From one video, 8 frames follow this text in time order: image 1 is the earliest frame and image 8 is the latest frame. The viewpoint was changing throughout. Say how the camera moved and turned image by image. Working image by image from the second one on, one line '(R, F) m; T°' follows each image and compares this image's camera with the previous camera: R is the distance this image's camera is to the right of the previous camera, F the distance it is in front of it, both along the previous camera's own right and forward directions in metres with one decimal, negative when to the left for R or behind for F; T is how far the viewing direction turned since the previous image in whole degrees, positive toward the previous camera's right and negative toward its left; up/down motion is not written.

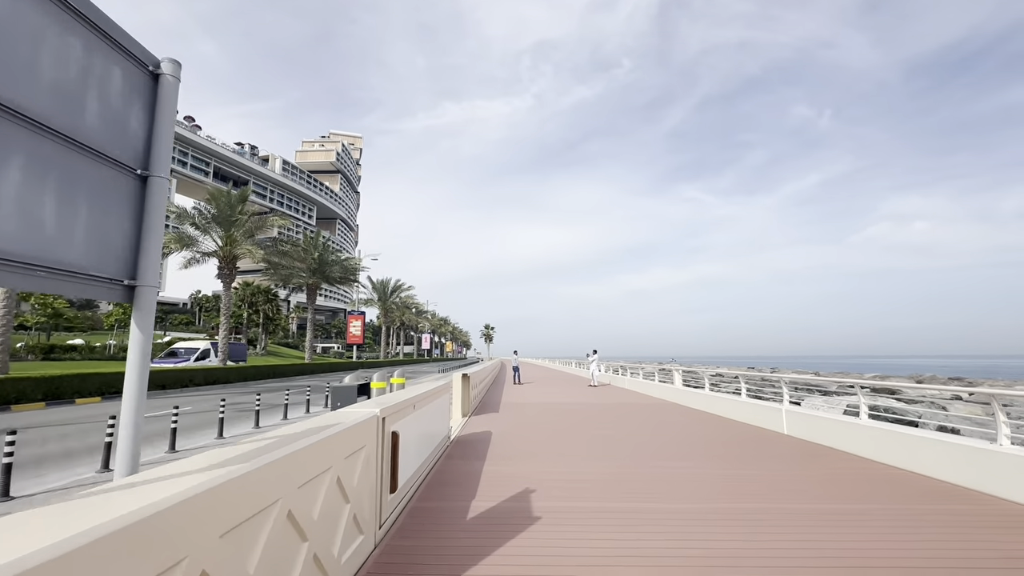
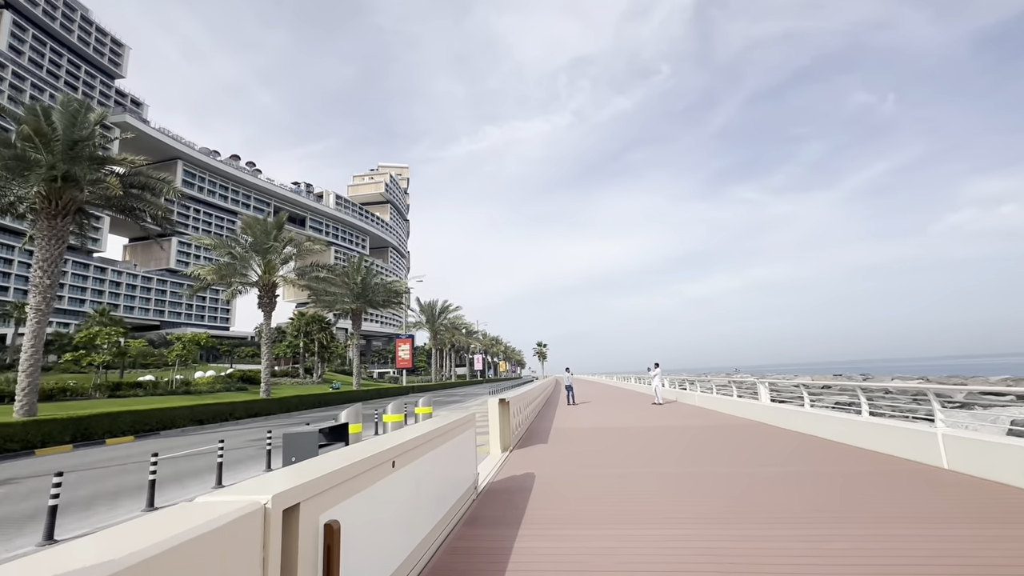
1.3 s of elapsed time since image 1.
(+0.2, +2.0) m; -6°
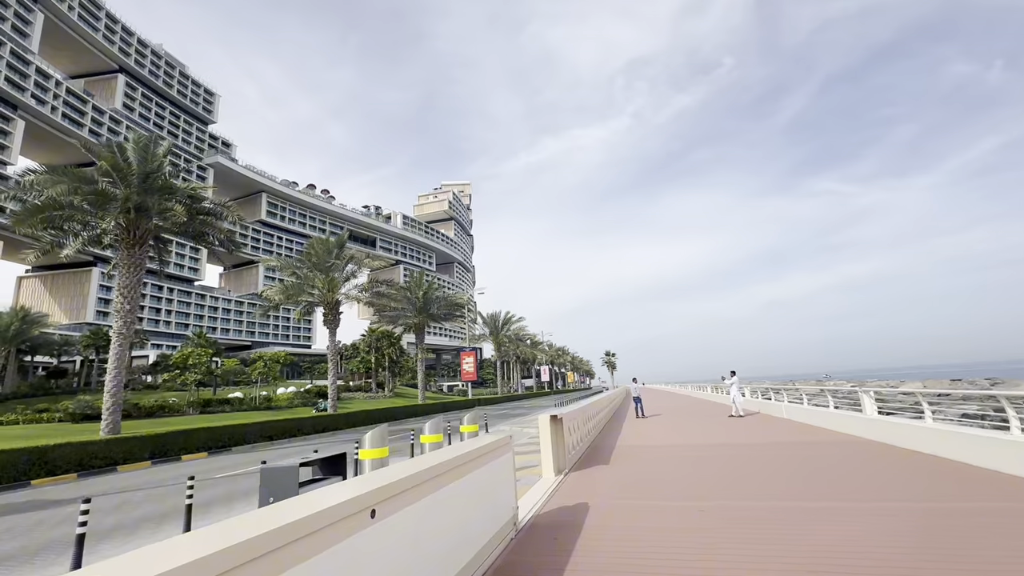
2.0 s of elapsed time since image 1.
(+0.3, +0.9) m; -8°
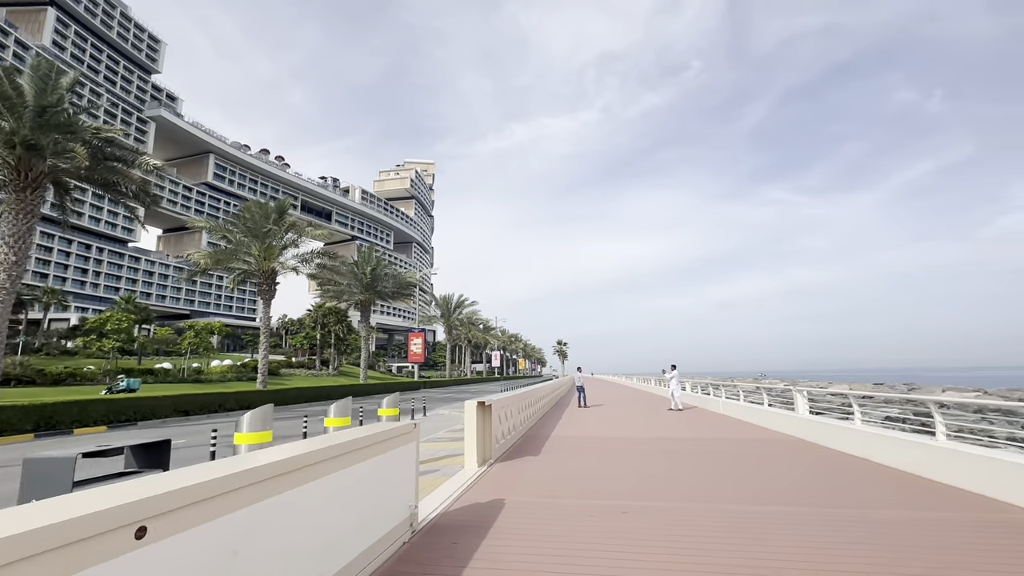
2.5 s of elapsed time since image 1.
(+0.5, +0.7) m; +5°
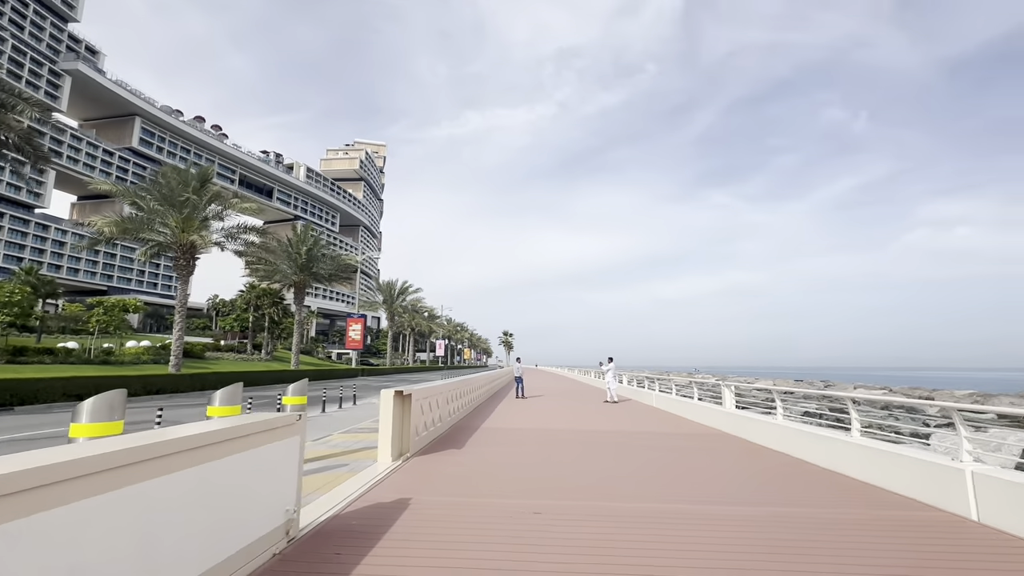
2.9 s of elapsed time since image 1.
(+0.4, +0.5) m; +6°
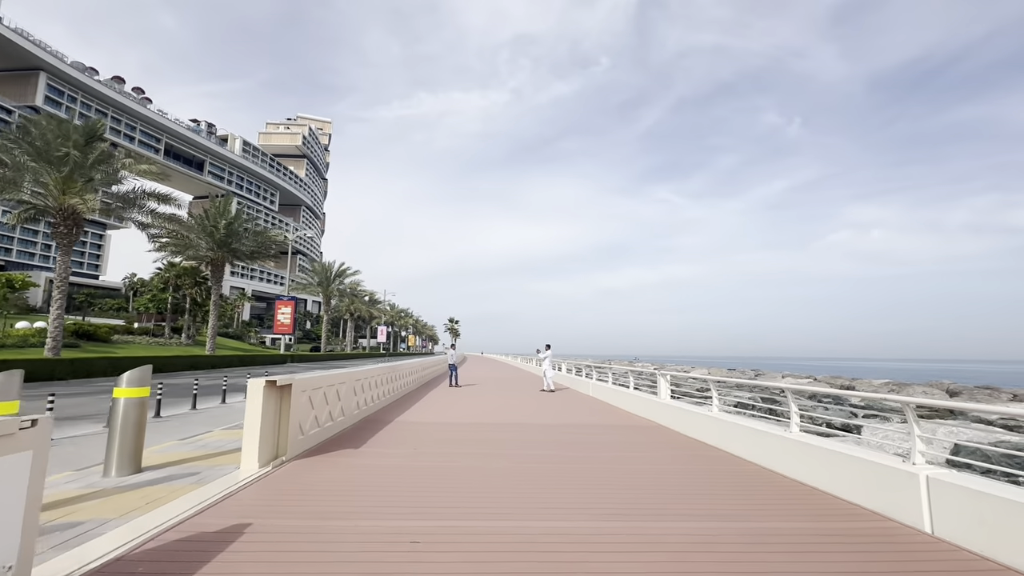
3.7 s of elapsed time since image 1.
(+0.6, +1.2) m; +6°
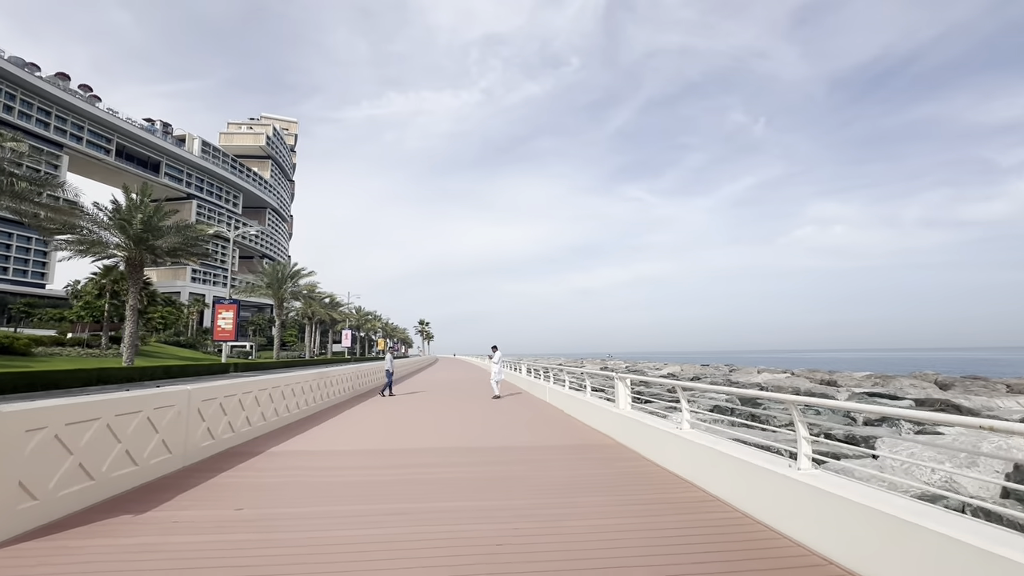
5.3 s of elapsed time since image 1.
(+1.1, +2.4) m; +3°
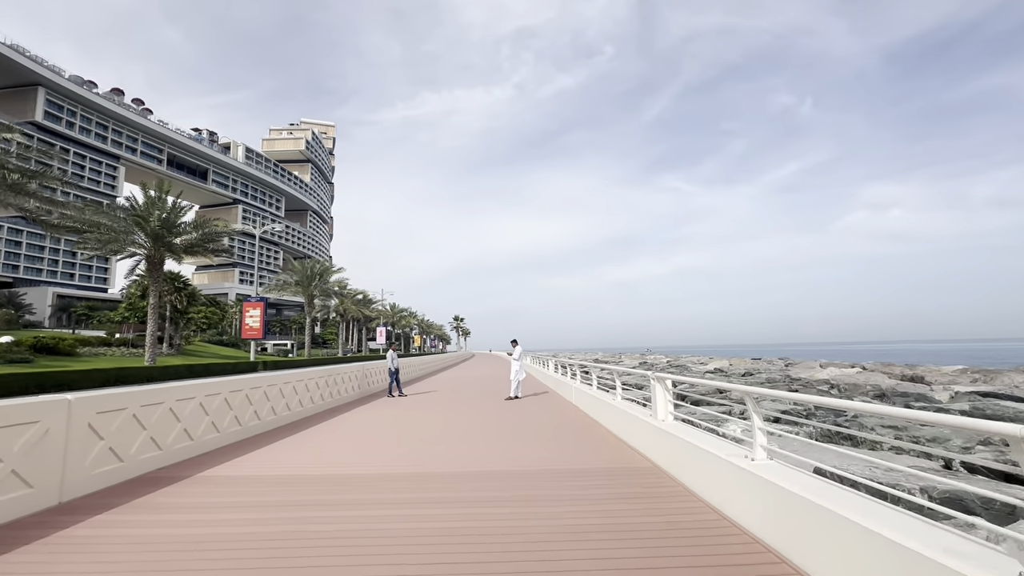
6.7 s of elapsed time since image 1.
(+0.5, +2.1) m; -5°
